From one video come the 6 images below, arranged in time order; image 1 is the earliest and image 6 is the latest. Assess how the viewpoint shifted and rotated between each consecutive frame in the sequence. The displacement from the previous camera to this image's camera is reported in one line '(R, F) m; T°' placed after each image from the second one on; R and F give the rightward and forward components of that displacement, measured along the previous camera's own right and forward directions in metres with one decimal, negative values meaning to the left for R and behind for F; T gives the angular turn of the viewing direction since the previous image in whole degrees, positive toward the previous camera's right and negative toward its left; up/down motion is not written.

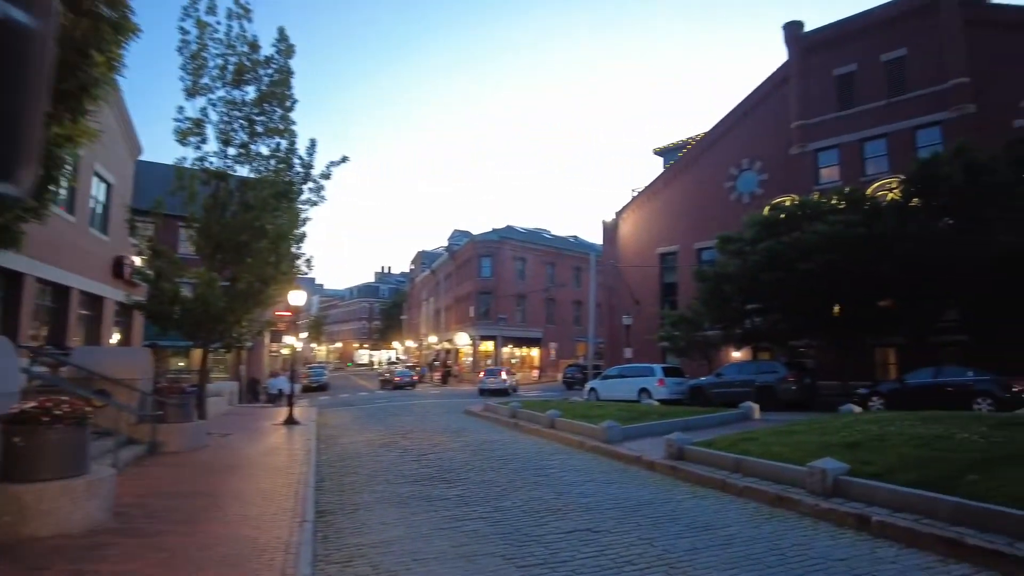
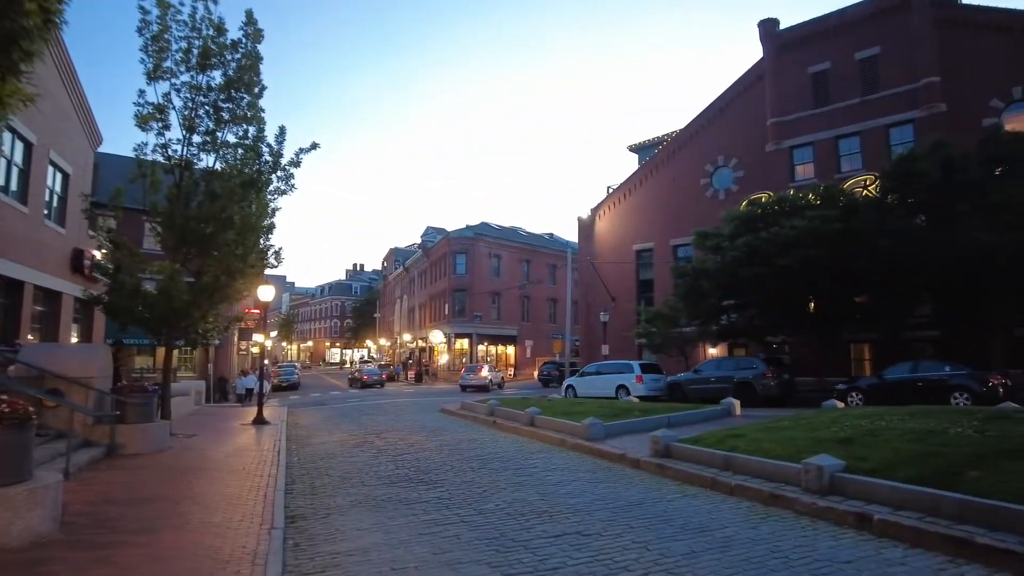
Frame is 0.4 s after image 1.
(-0.1, +0.5) m; +2°
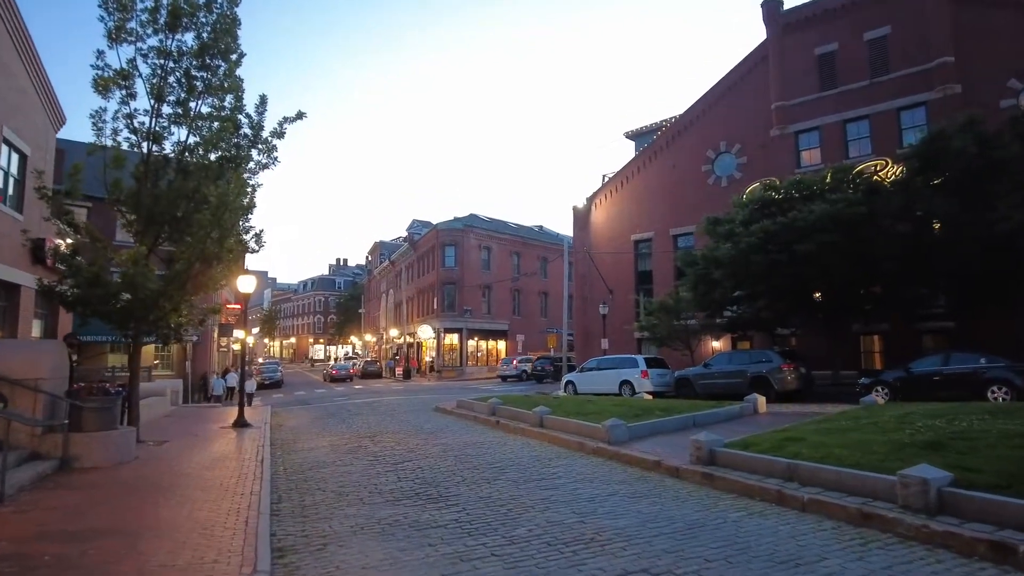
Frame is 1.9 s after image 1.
(-0.5, +1.5) m; +1°
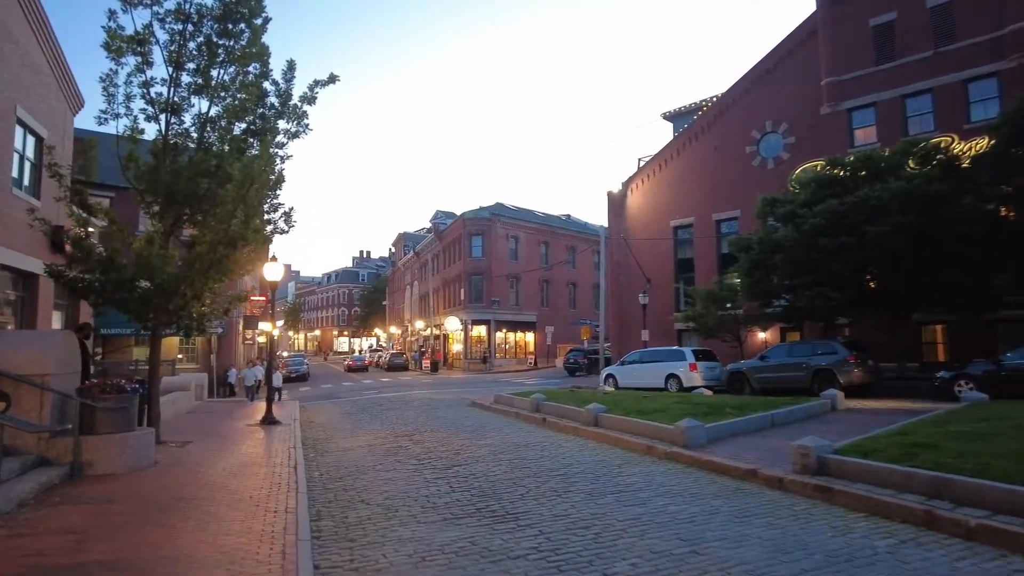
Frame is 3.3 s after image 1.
(-0.7, +1.4) m; -2°
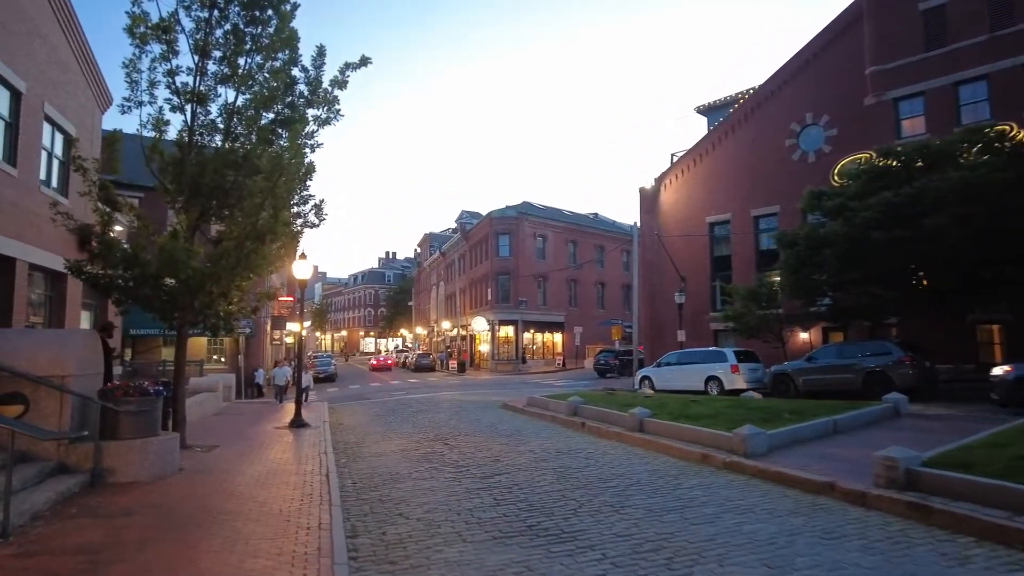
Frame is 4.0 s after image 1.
(-0.3, +0.7) m; -2°
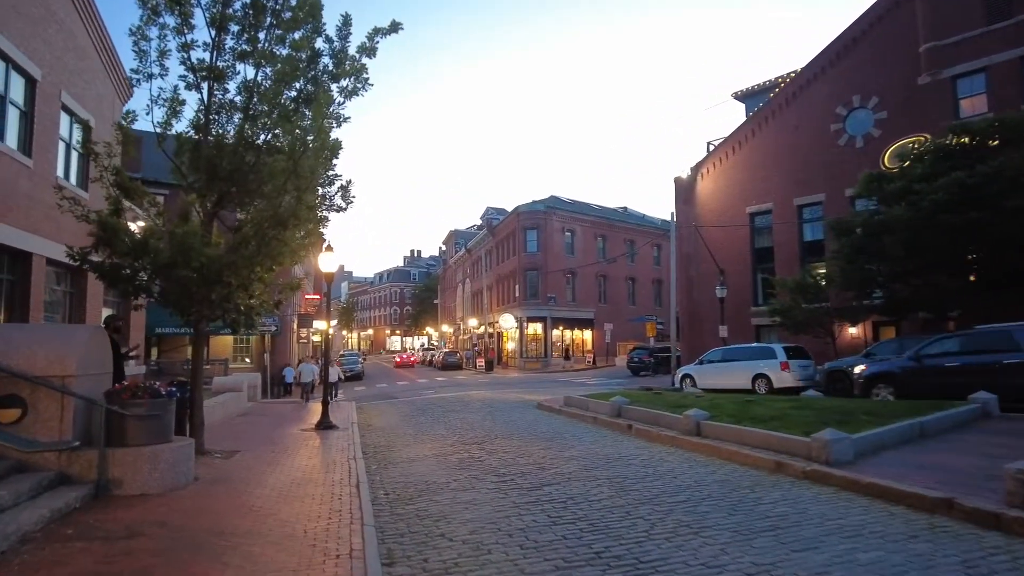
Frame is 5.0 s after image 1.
(-0.3, +1.1) m; -2°
